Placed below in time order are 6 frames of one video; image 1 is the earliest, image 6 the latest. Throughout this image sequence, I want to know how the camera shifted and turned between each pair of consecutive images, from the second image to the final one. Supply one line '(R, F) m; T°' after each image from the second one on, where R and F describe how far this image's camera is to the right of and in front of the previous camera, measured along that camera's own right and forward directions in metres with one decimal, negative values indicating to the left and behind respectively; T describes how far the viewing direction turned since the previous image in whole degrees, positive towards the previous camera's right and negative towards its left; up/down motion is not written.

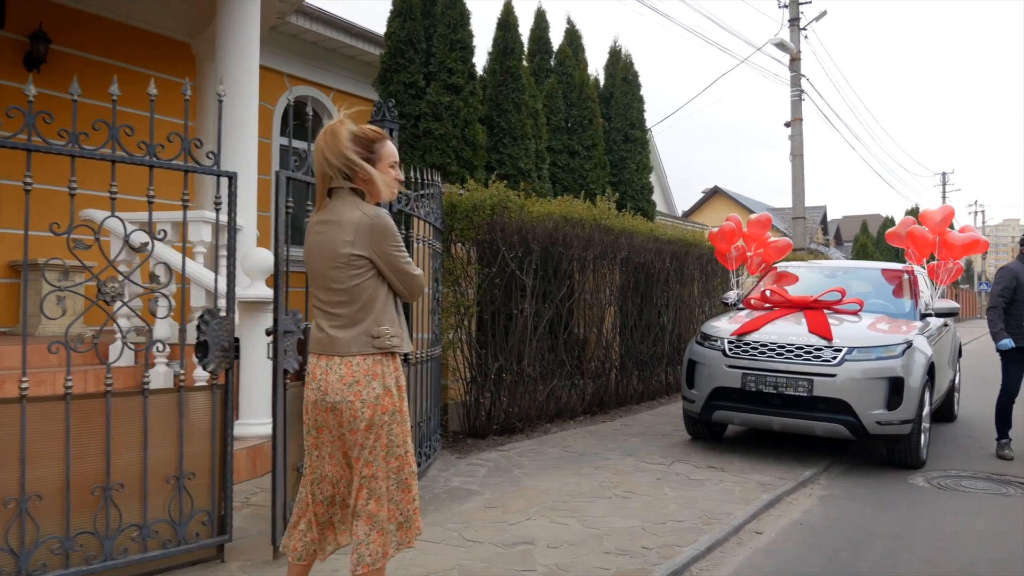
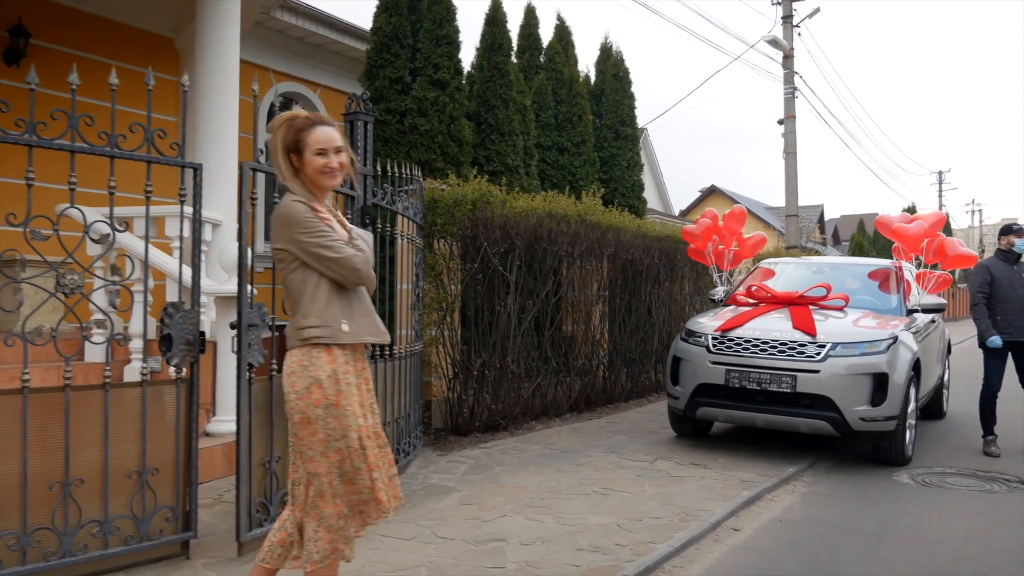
(+0.1, +0.1) m; 0°
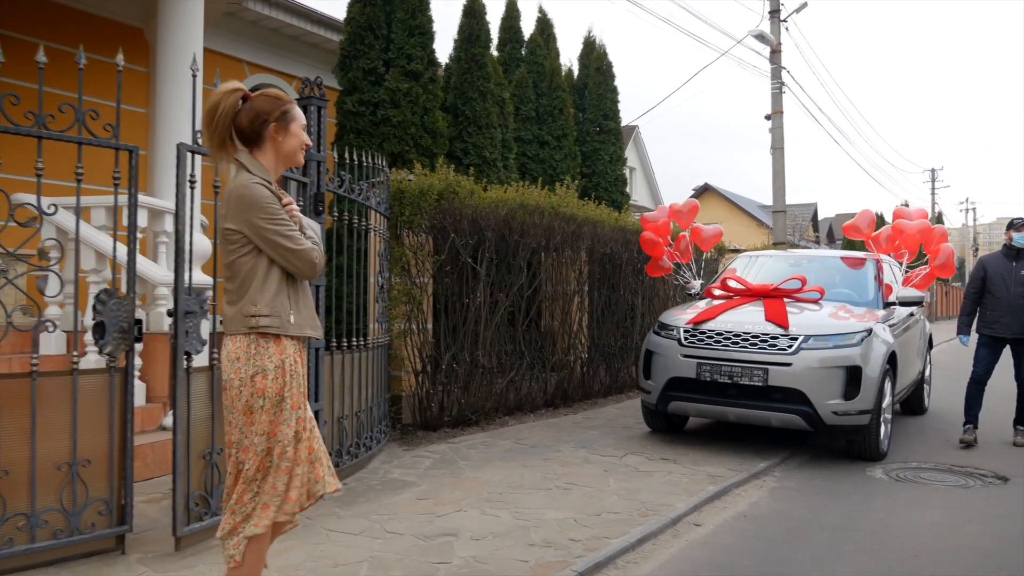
(+0.2, +0.1) m; 0°
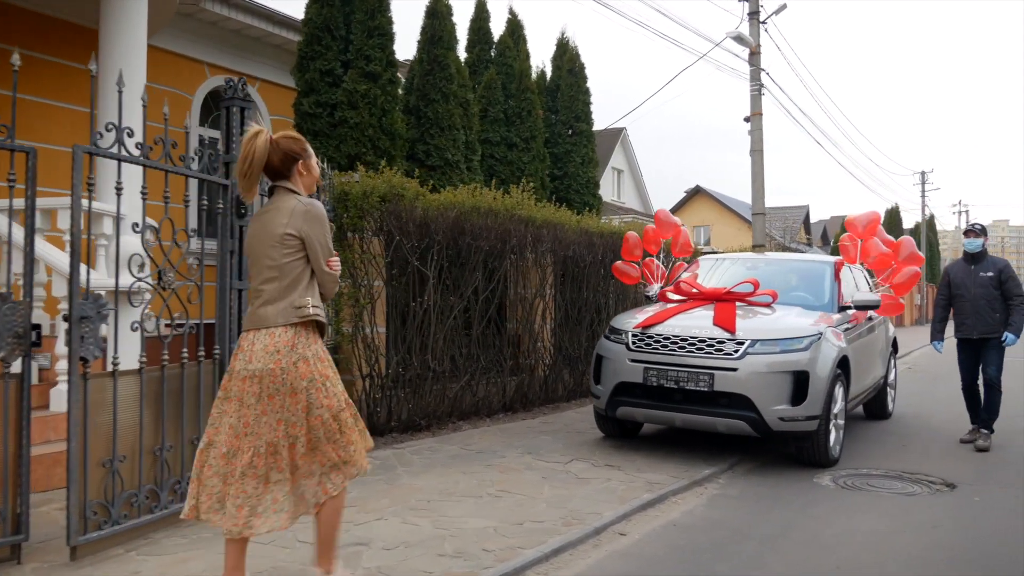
(+0.4, +0.1) m; 0°
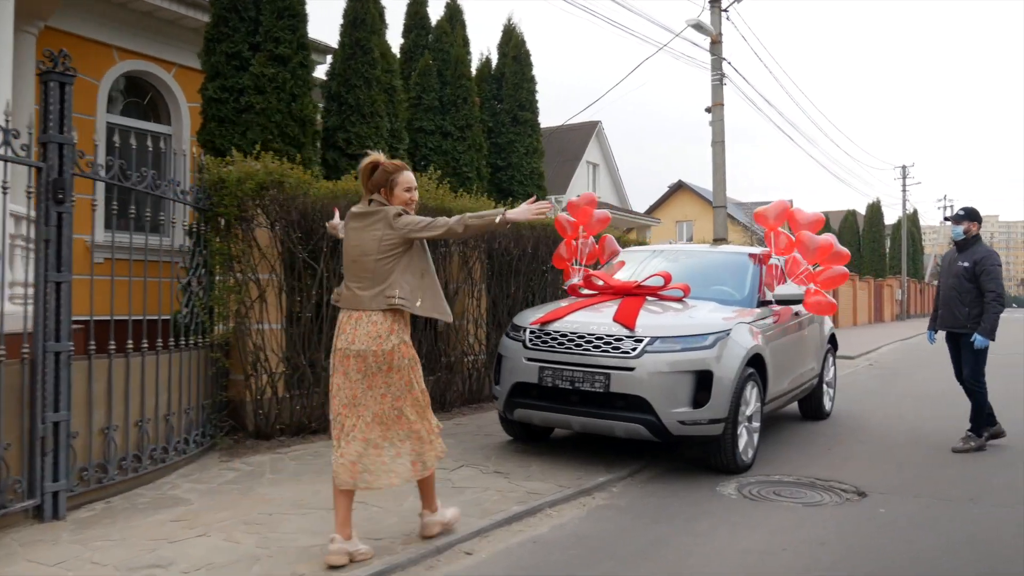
(+0.7, +0.4) m; 0°
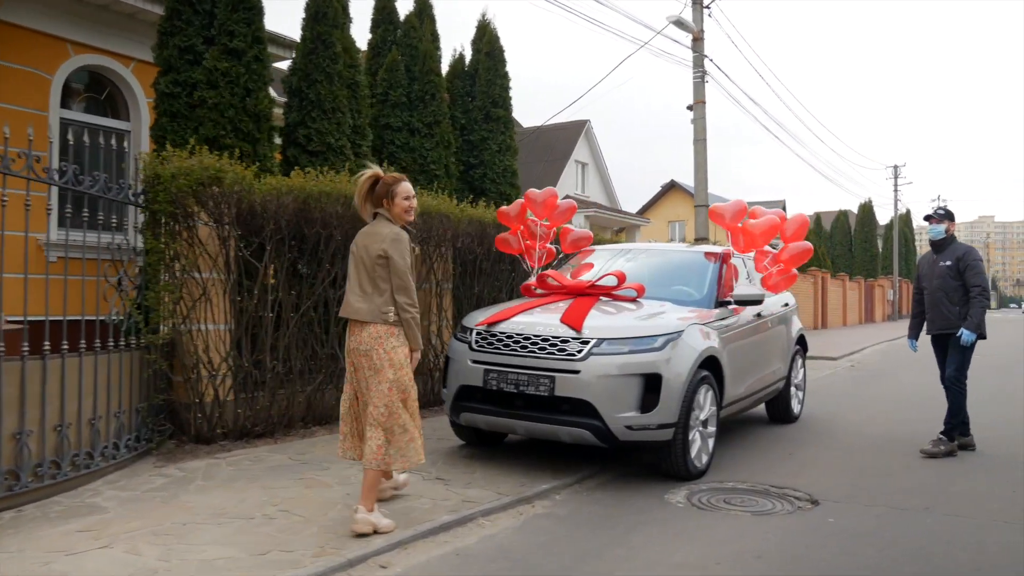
(+0.4, +0.2) m; 0°
